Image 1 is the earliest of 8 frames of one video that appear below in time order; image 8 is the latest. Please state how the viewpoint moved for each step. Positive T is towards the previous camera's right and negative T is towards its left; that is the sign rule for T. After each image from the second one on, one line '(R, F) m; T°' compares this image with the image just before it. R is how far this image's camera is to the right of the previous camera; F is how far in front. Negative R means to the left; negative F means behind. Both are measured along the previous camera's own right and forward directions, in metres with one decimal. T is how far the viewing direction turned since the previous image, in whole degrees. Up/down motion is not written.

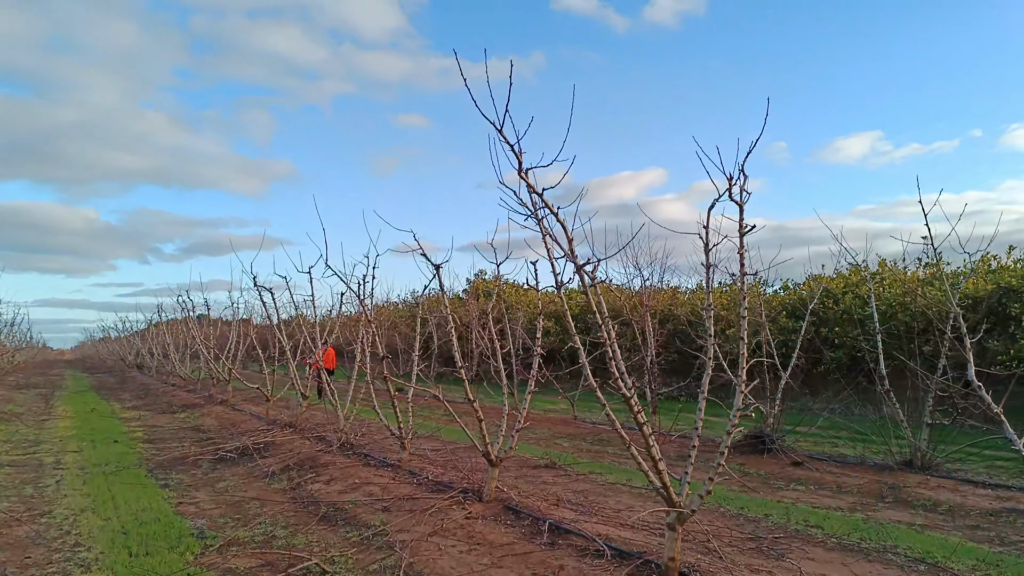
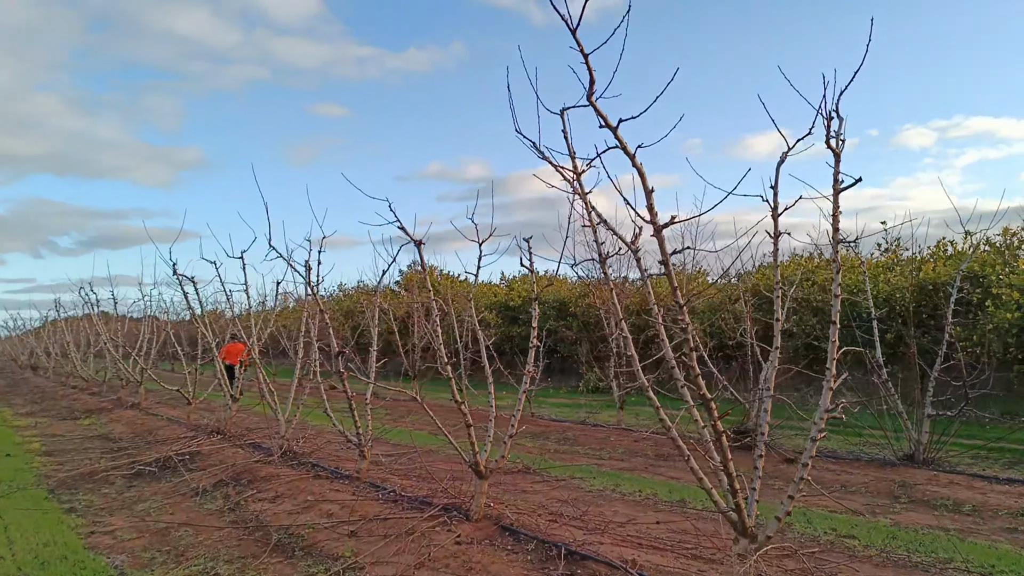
(-0.4, +0.8) m; +6°
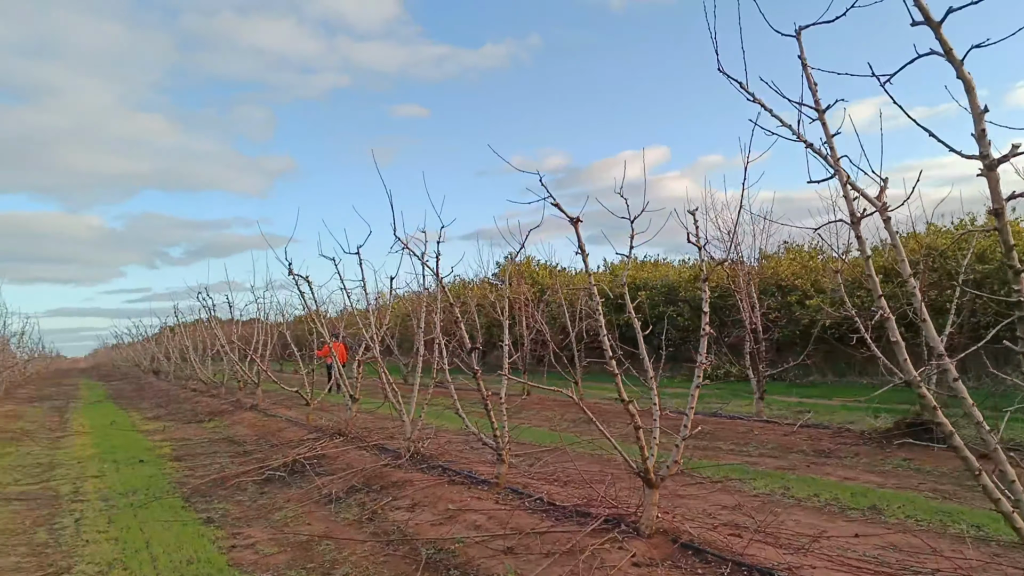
(-0.4, +0.5) m; -7°
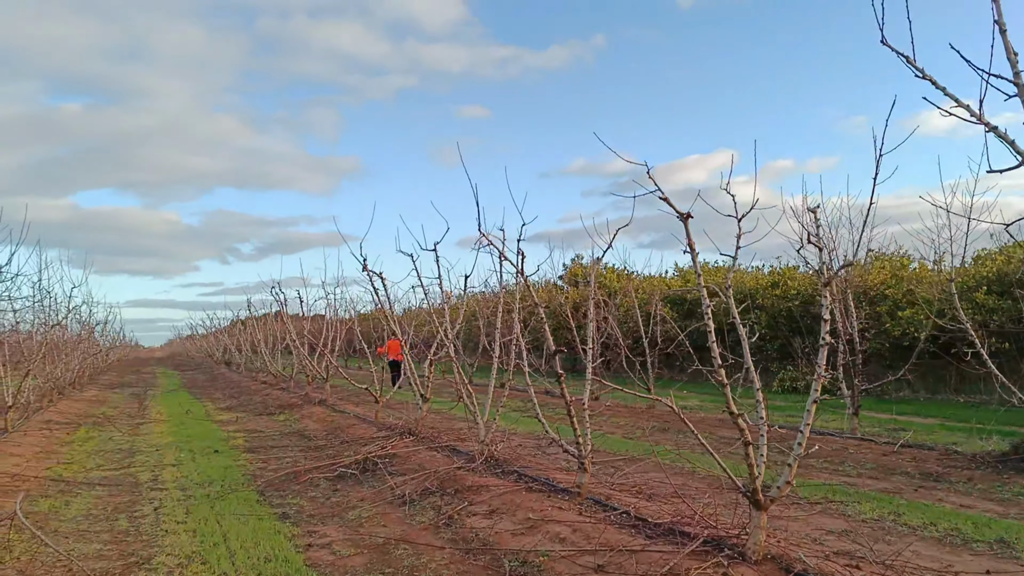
(-0.2, +0.2) m; -5°
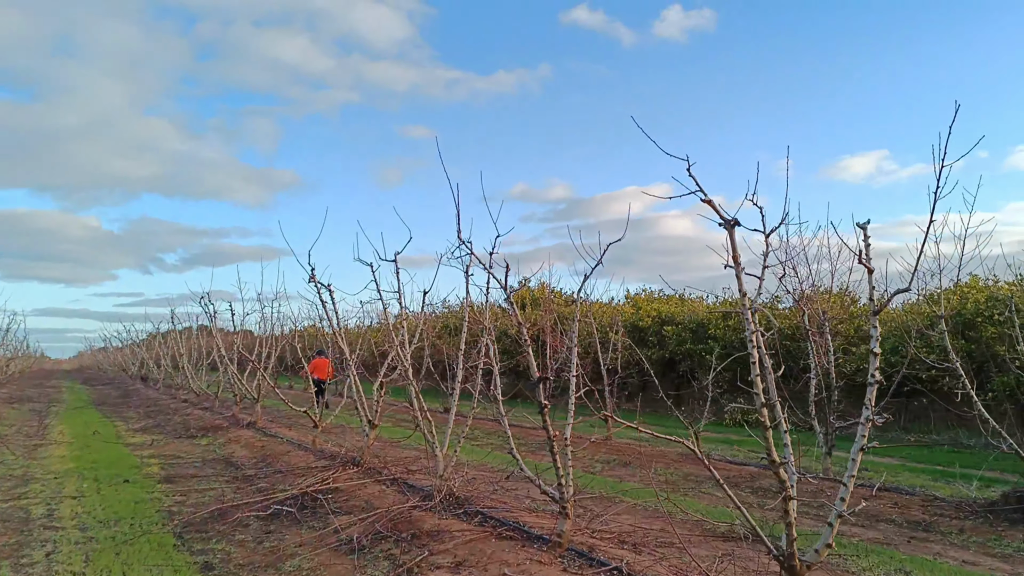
(-0.3, +0.6) m; +5°
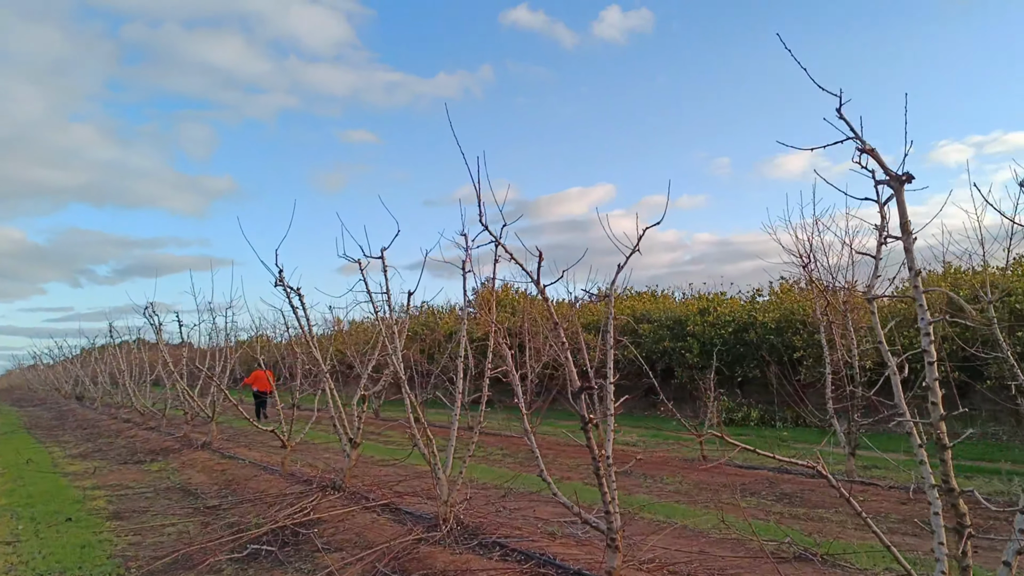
(-0.5, +0.7) m; +4°
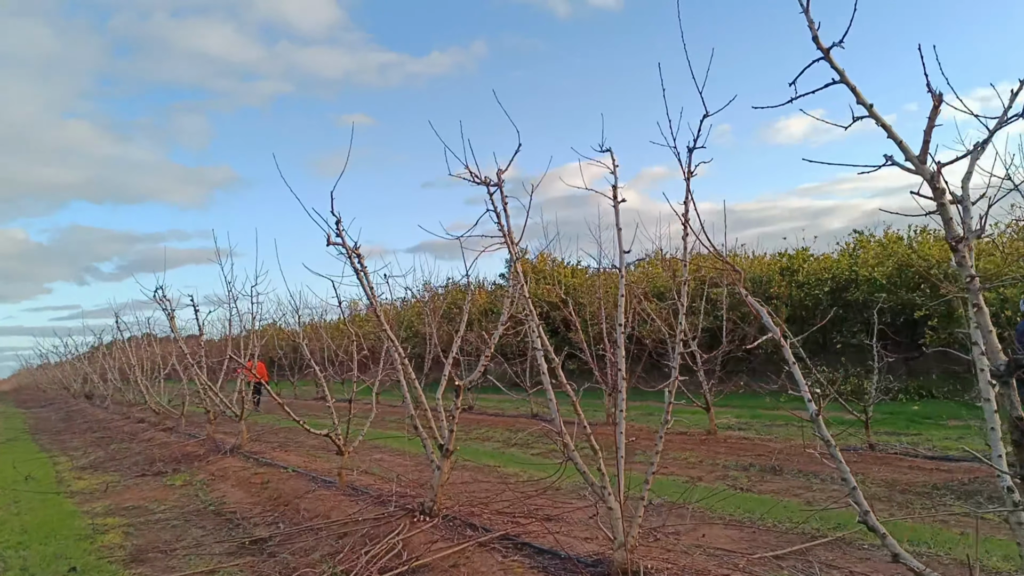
(-1.0, +1.8) m; 0°
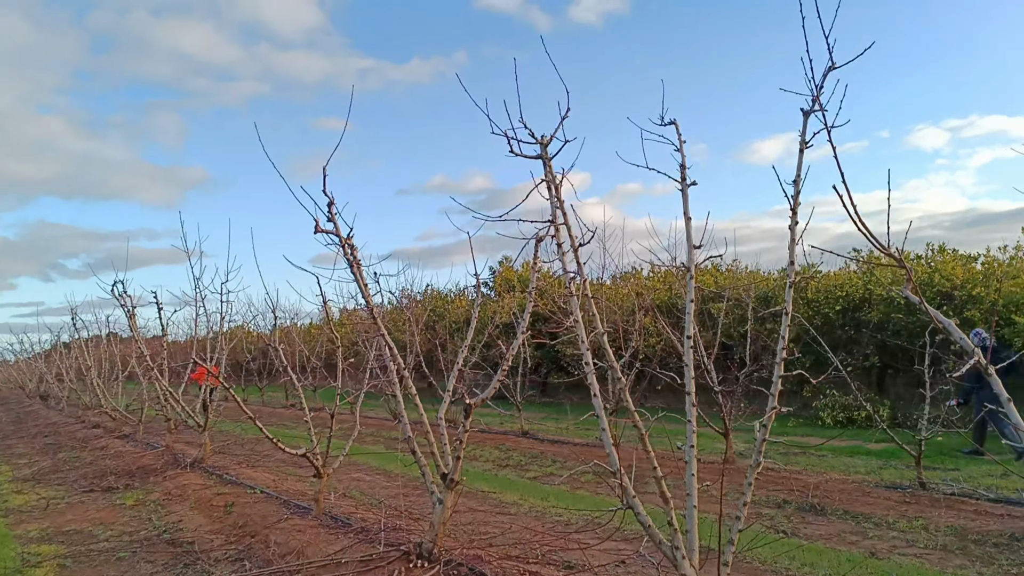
(-0.3, +0.8) m; +2°
